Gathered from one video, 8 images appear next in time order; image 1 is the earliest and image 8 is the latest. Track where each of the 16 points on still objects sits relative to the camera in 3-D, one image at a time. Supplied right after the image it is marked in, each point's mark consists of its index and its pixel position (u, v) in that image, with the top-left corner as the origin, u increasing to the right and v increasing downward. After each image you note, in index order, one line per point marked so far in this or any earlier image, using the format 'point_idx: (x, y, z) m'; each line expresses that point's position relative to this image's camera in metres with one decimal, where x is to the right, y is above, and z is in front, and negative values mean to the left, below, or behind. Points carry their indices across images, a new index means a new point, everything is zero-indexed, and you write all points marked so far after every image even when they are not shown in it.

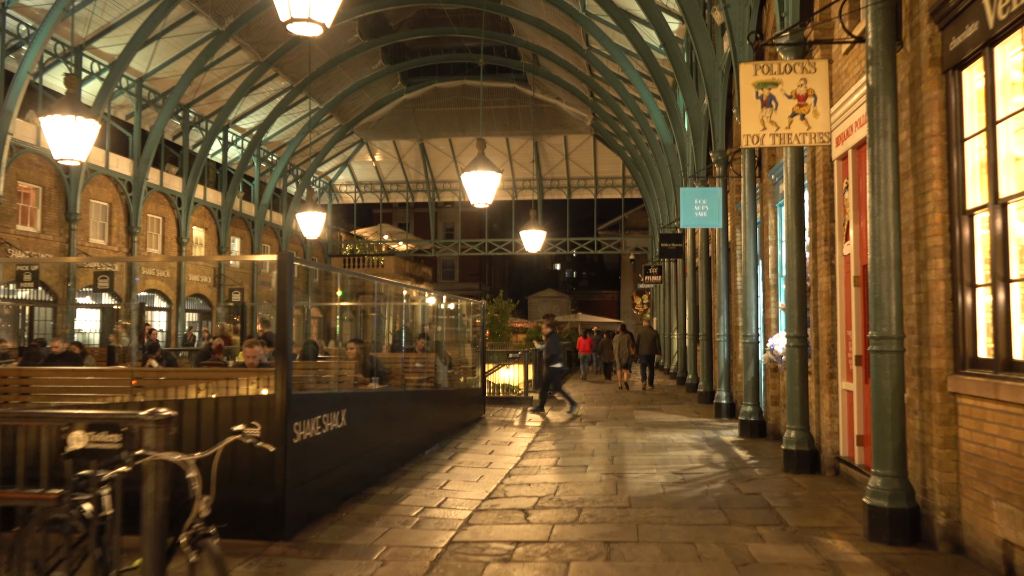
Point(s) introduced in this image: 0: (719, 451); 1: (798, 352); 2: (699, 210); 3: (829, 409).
0: (+2.7, -2.1, +11.0) m
1: (+3.1, -0.7, +9.3) m
2: (+2.8, +1.2, +13.0) m
3: (+3.3, -1.3, +9.0) m
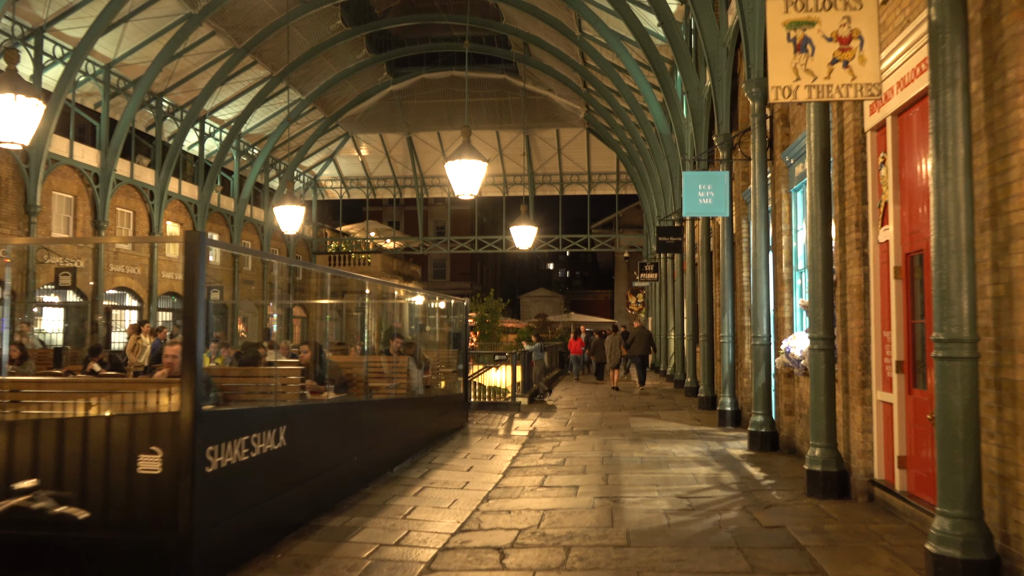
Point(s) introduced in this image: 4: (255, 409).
0: (+2.5, -2.0, +9.7) m
1: (+2.9, -0.6, +8.0) m
2: (+2.6, +1.3, +11.7) m
3: (+3.1, -1.2, +7.6) m
4: (-1.9, -0.9, +6.2) m
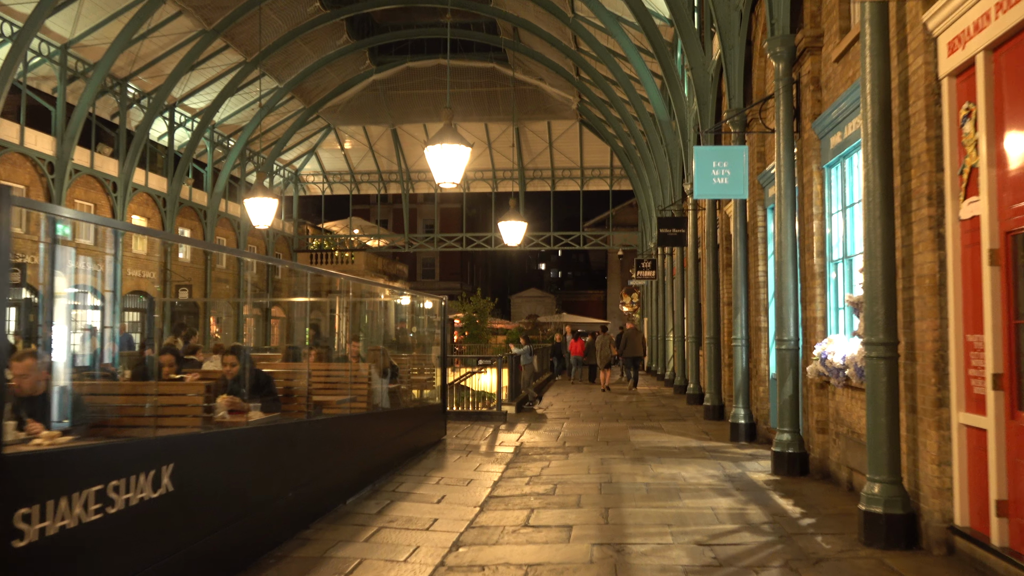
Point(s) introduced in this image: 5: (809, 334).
0: (+2.3, -2.0, +8.0) m
1: (+2.7, -0.6, +6.3) m
2: (+2.4, +1.3, +10.0) m
3: (+2.9, -1.1, +5.9) m
4: (-2.1, -0.8, +4.5) m
5: (+3.2, -0.5, +9.3) m
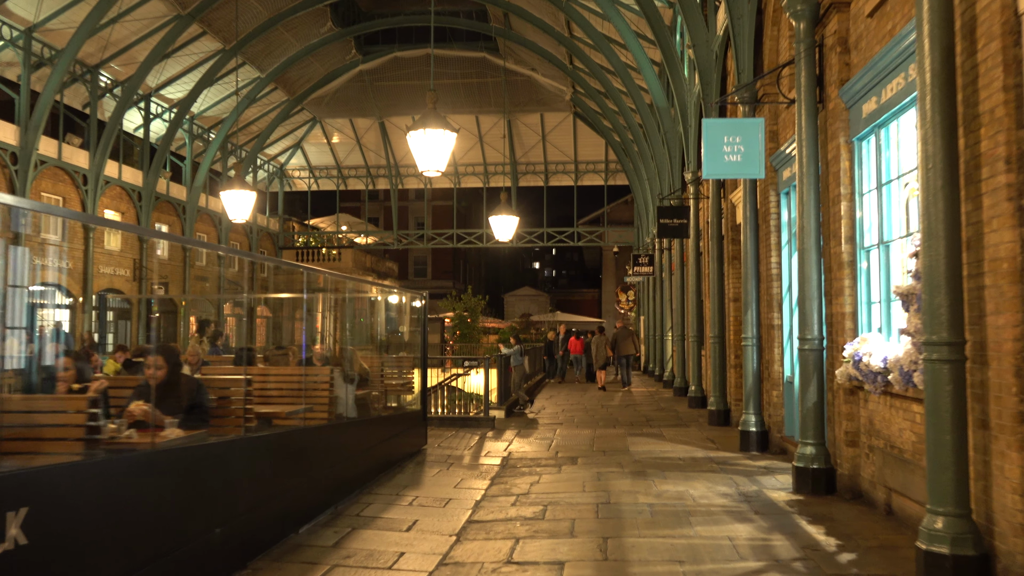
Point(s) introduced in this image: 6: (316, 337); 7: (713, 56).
0: (+2.1, -1.9, +6.8) m
1: (+2.6, -0.5, +5.1) m
2: (+2.2, +1.4, +8.8) m
3: (+2.8, -1.1, +4.7) m
4: (-2.2, -0.8, +3.3) m
5: (+3.1, -0.4, +8.1) m
6: (-1.8, -0.5, +7.9) m
7: (+3.3, +3.9, +14.1) m
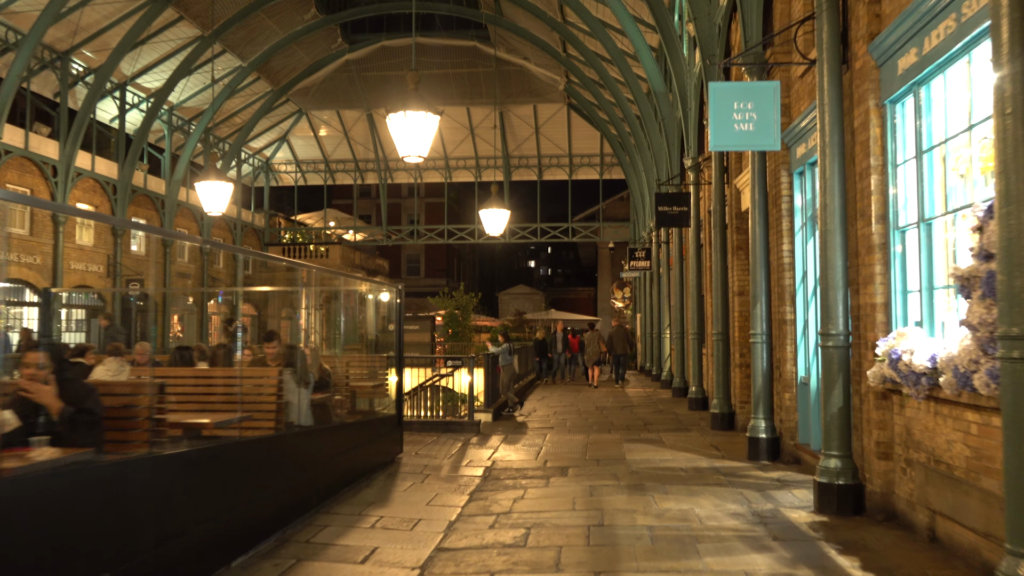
0: (+1.9, -1.8, +5.7) m
1: (+2.4, -0.4, +4.0) m
2: (+2.0, +1.5, +7.7) m
3: (+2.6, -1.0, +3.6) m
4: (-2.3, -0.7, +2.1) m
5: (+2.9, -0.3, +7.0) m
6: (-2.0, -0.4, +6.8) m
7: (+3.1, +4.0, +13.0) m
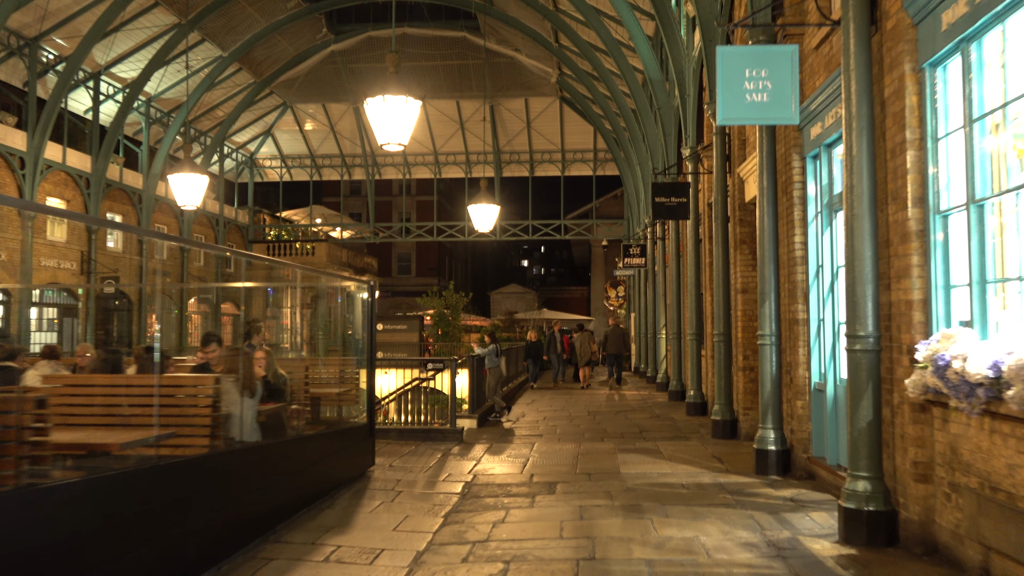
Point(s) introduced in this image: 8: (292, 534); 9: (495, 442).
0: (+1.8, -1.8, +4.7) m
1: (+2.3, -0.4, +3.0) m
2: (+1.9, +1.6, +6.7) m
3: (+2.5, -0.9, +2.7) m
4: (-2.5, -0.6, +1.1) m
5: (+2.7, -0.3, +6.0) m
6: (-2.2, -0.3, +5.8) m
7: (+2.9, +4.0, +12.0) m
8: (-1.8, -2.0, +7.0) m
9: (-0.3, -2.3, +12.7) m
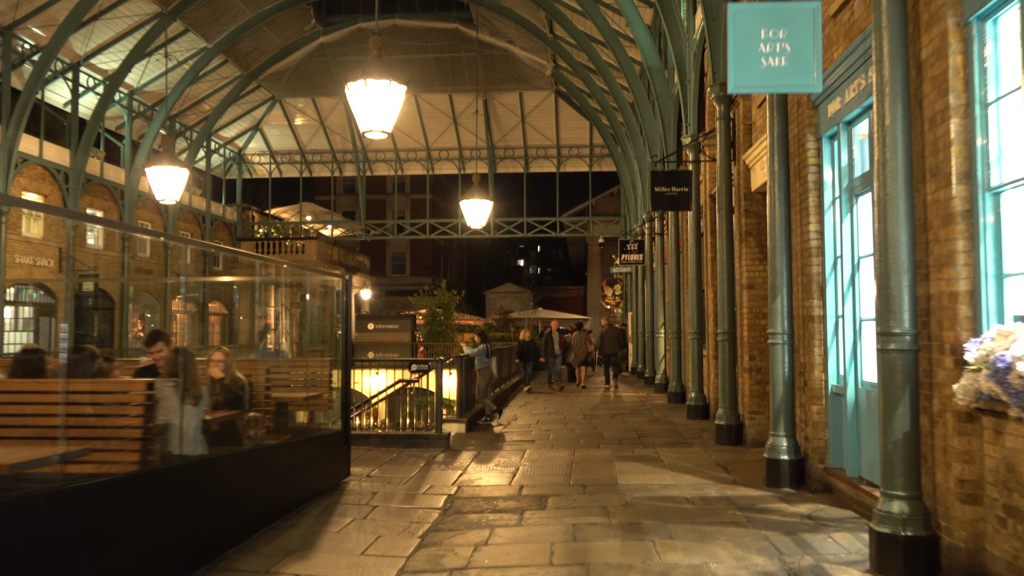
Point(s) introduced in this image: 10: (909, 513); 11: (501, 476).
0: (+1.7, -1.7, +3.9) m
1: (+2.2, -0.3, +2.2) m
2: (+1.7, +1.6, +5.9) m
3: (+2.4, -0.9, +1.9) m
4: (-2.6, -0.6, +0.3) m
5: (+2.6, -0.2, +5.2) m
6: (-2.3, -0.3, +5.0) m
7: (+2.8, +4.1, +11.2) m
8: (-1.9, -2.0, +6.2) m
9: (-0.4, -2.2, +11.9) m
10: (+2.4, -1.4, +5.2) m
11: (-0.1, -2.1, +9.6) m
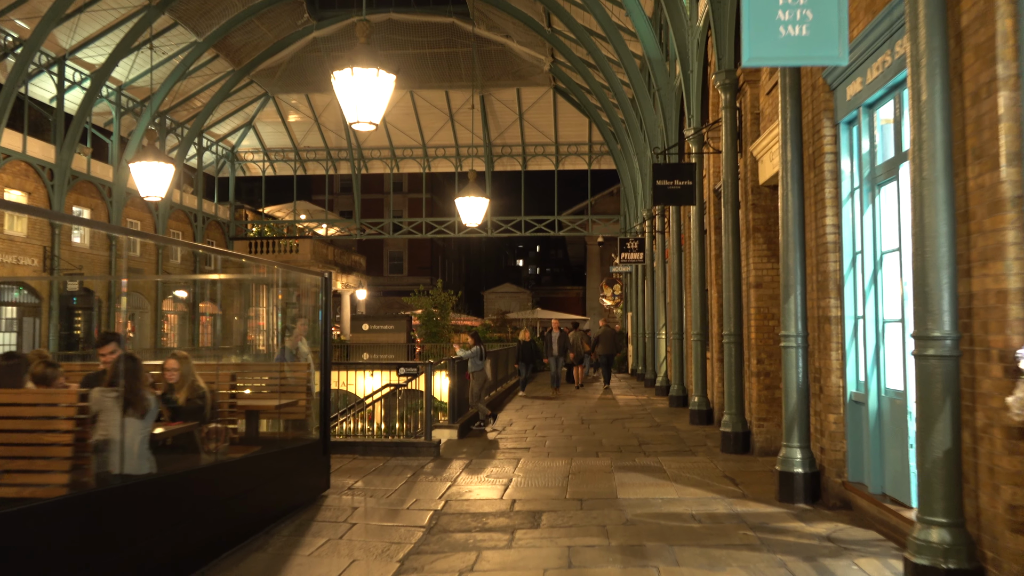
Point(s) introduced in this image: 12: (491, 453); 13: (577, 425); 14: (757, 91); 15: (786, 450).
0: (+1.6, -1.7, +3.2) m
1: (+2.1, -0.3, +1.5) m
2: (+1.7, +1.6, +5.2) m
3: (+2.3, -0.8, +1.2) m
4: (-2.6, -0.5, -0.4) m
5: (+2.5, -0.2, +4.6) m
6: (-2.4, -0.3, +4.3) m
7: (+2.7, +4.1, +10.5) m
8: (-2.0, -2.0, +5.6) m
9: (-0.5, -2.2, +11.3) m
10: (+2.3, -1.4, +4.5) m
11: (-0.2, -2.1, +9.0) m
12: (-0.3, -2.2, +11.4) m
13: (+1.1, -2.3, +14.2) m
14: (+3.1, +2.5, +10.8) m
15: (+2.4, -1.4, +7.6) m
